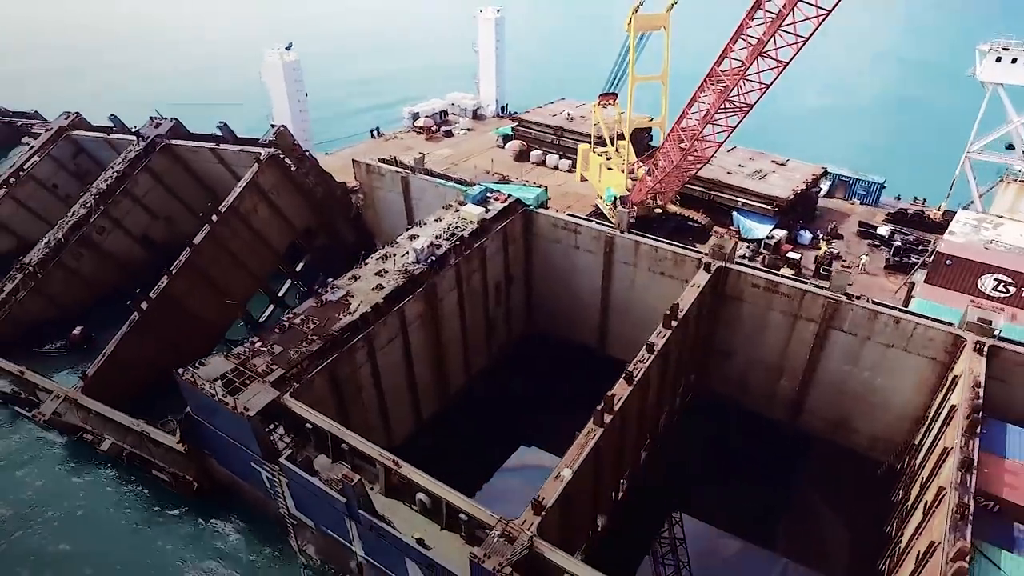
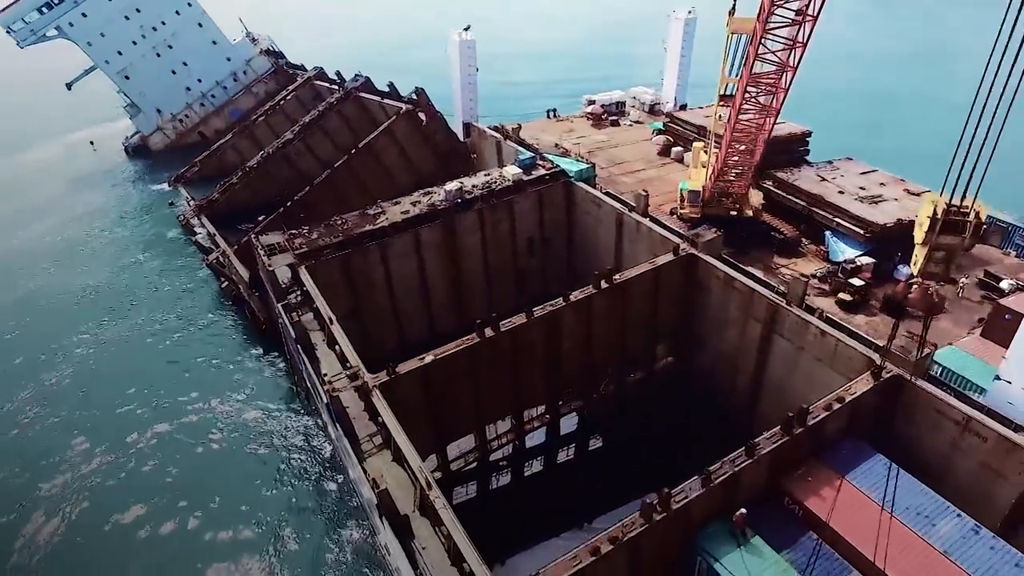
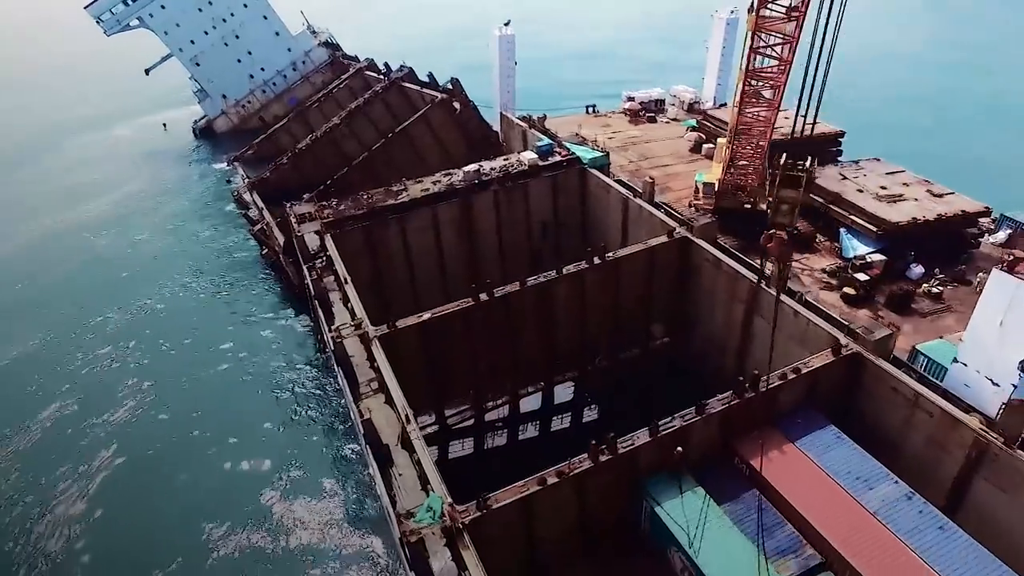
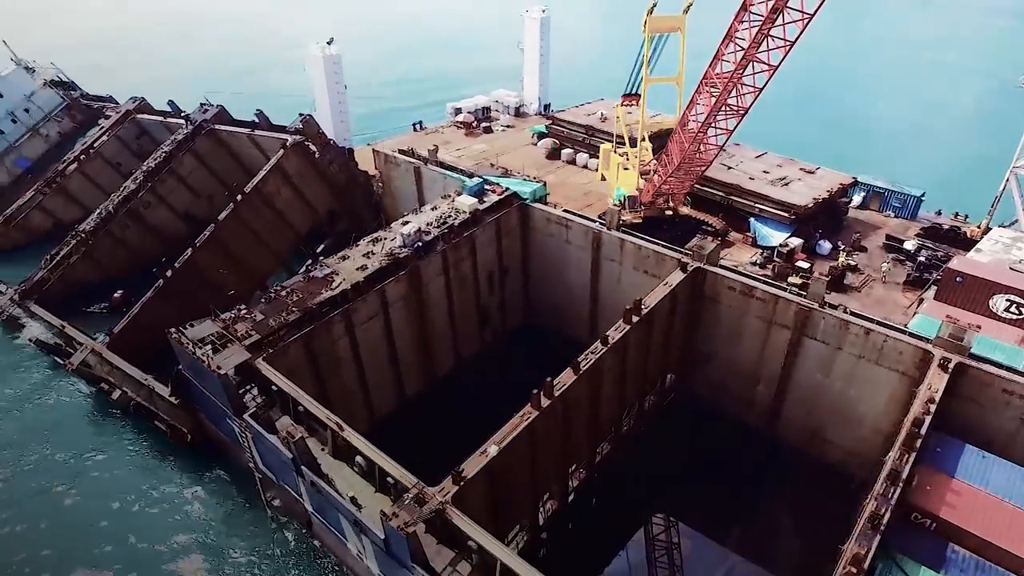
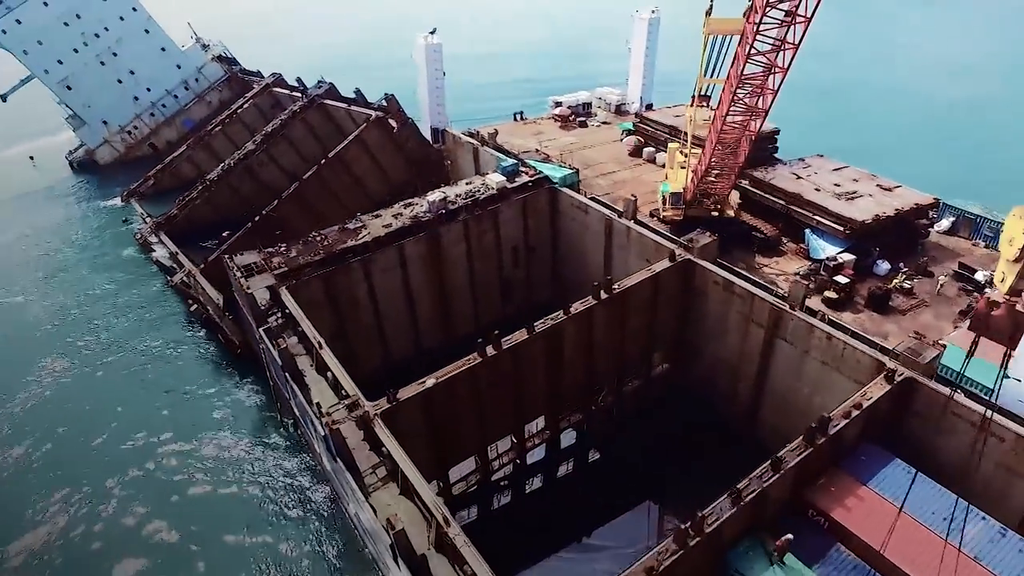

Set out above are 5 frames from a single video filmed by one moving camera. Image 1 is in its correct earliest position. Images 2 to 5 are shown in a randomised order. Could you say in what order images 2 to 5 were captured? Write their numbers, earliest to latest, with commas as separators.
4, 5, 2, 3
